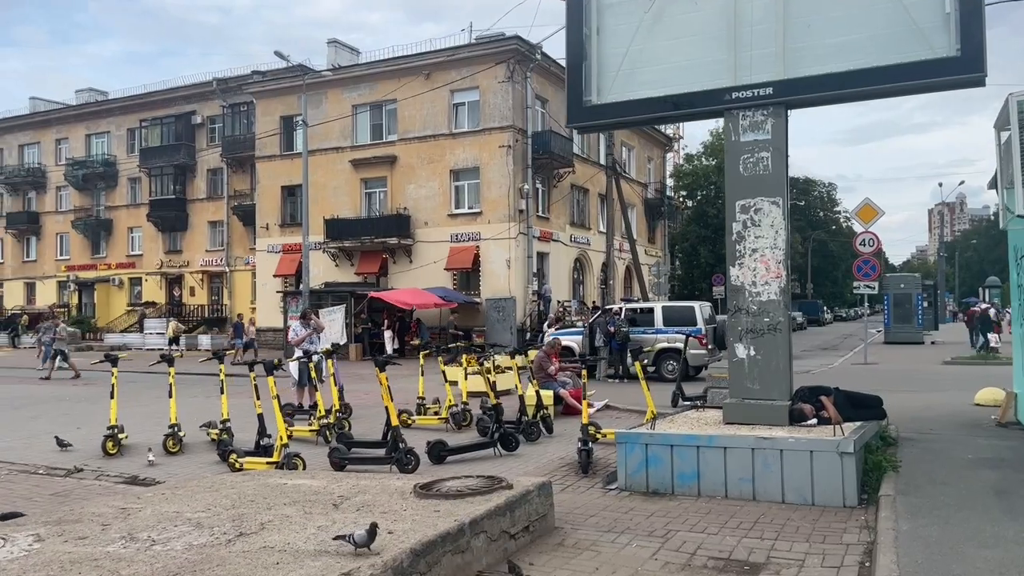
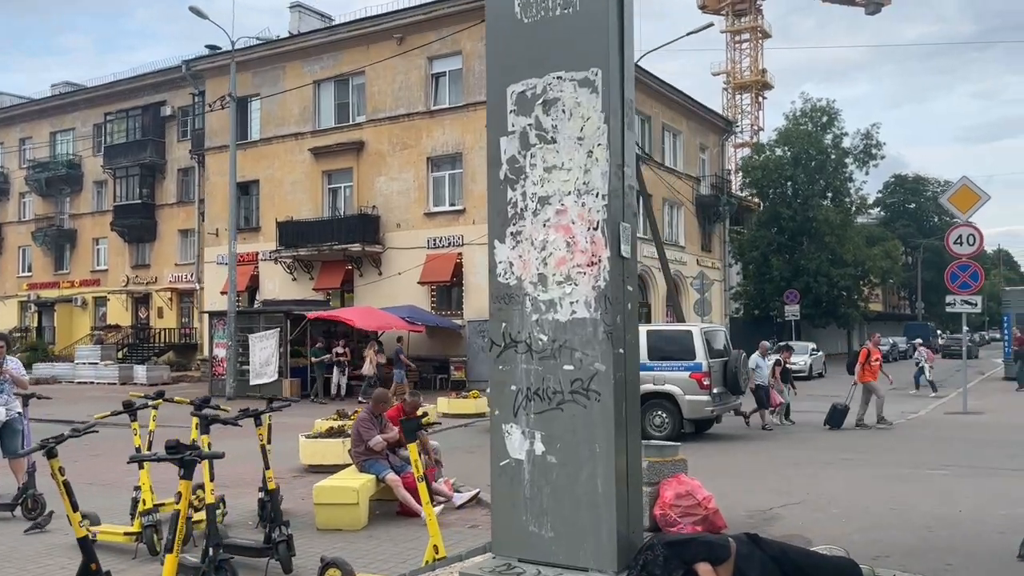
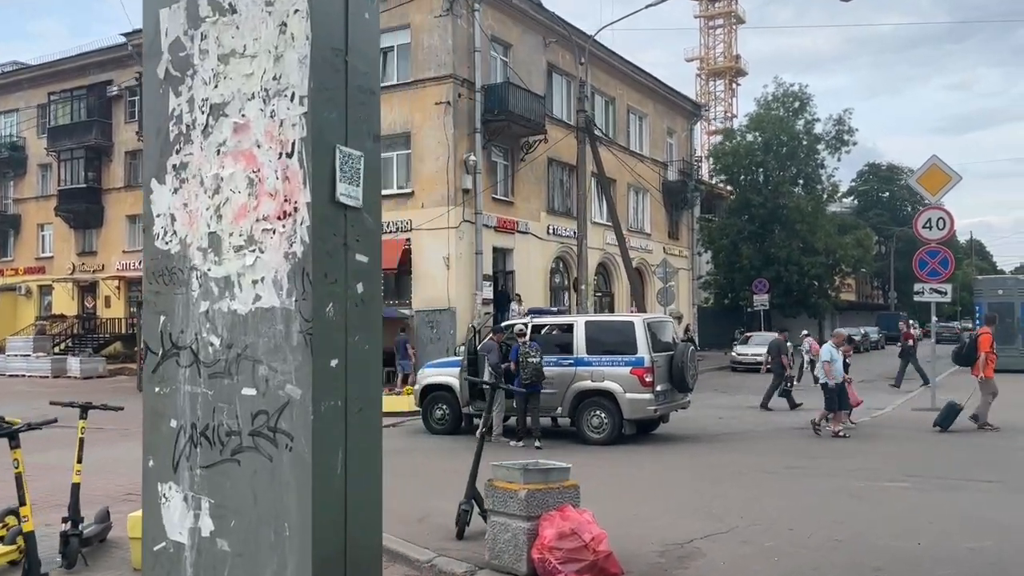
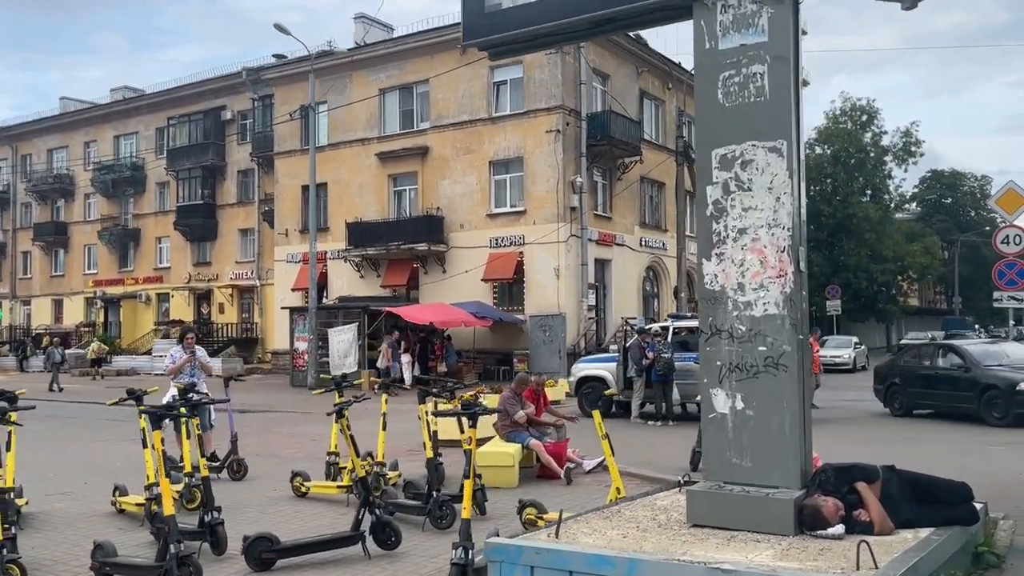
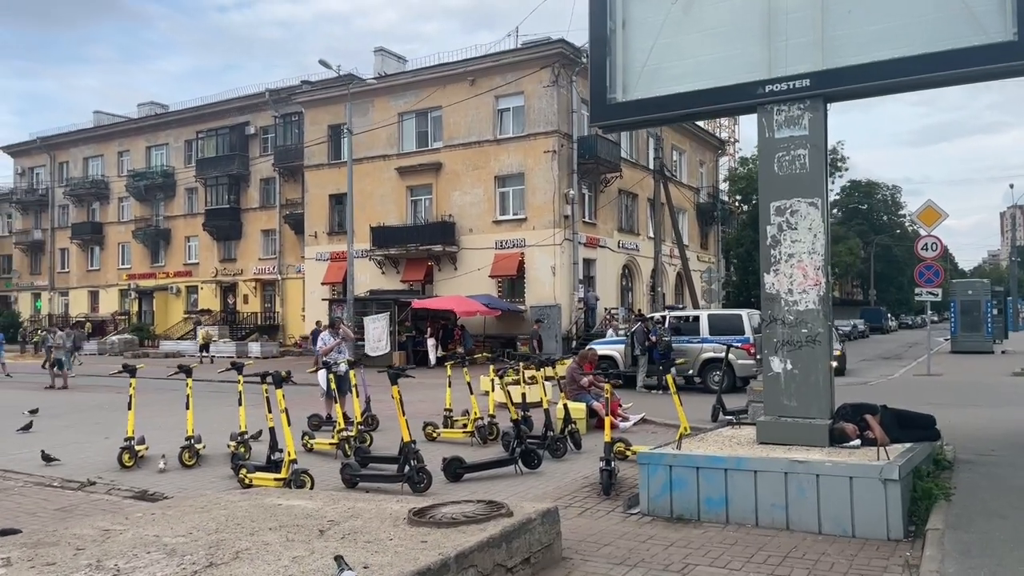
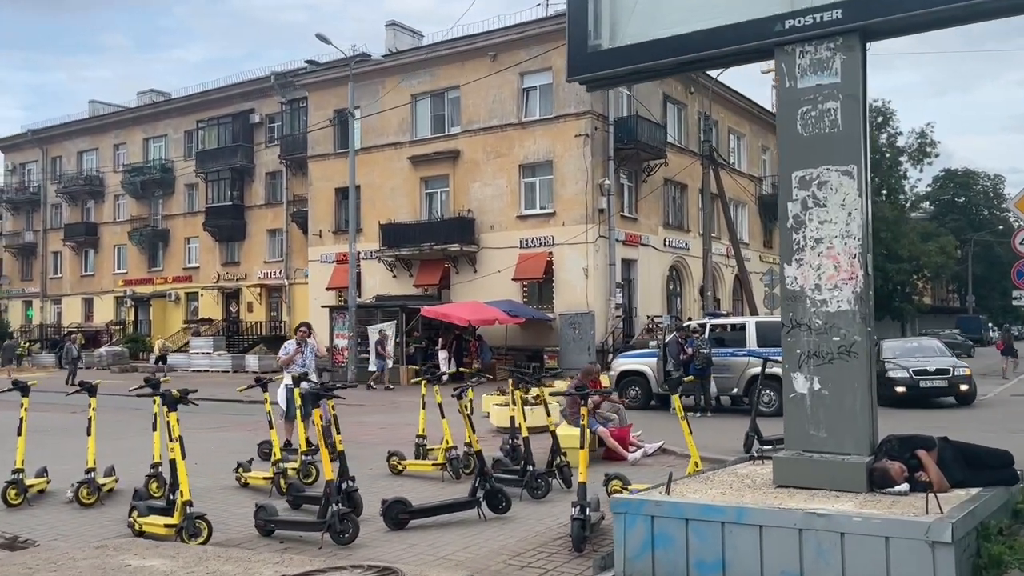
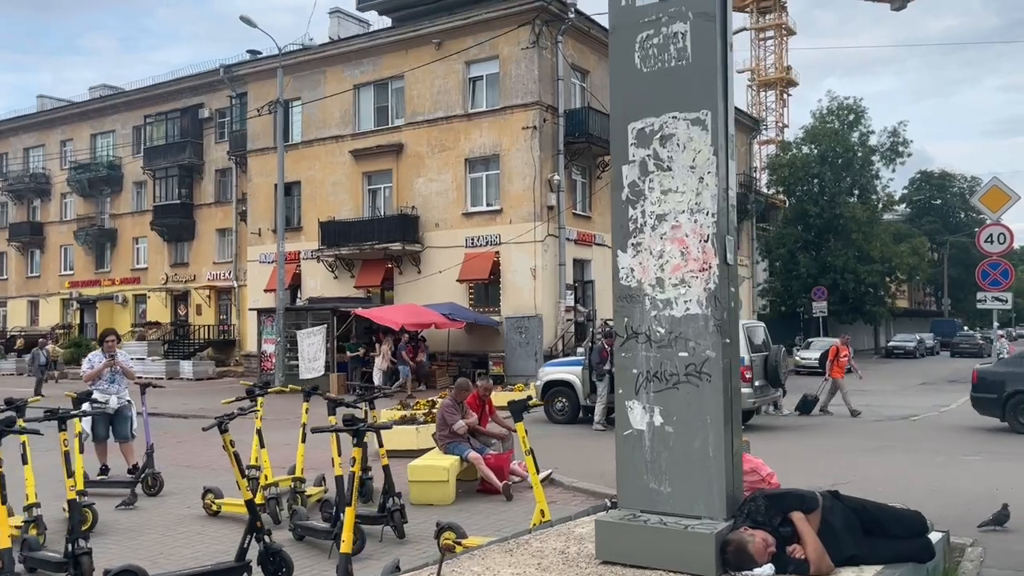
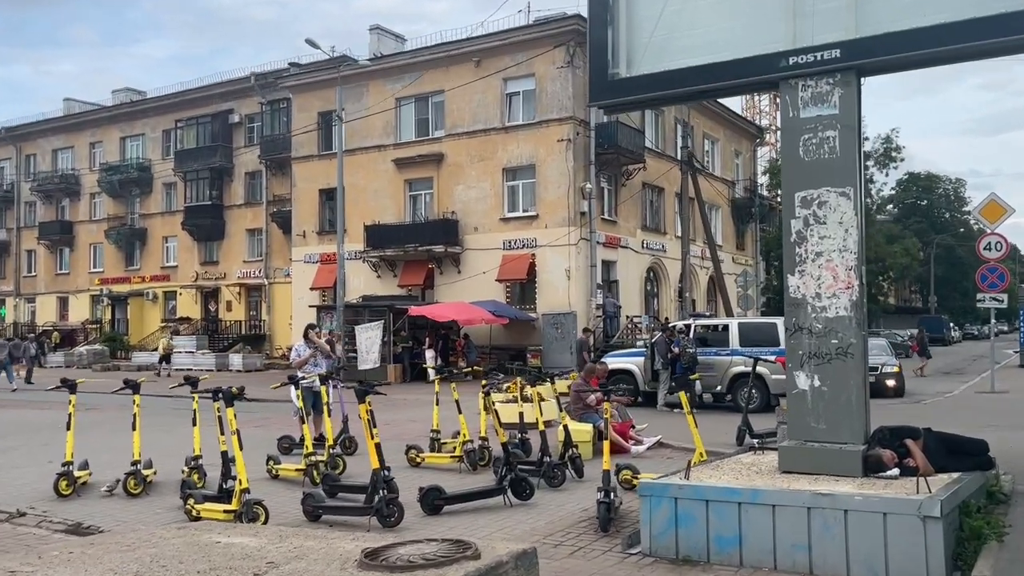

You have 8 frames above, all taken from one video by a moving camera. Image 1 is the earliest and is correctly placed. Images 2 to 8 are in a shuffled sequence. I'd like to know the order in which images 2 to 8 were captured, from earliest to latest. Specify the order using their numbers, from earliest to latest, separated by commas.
5, 8, 6, 4, 7, 2, 3
